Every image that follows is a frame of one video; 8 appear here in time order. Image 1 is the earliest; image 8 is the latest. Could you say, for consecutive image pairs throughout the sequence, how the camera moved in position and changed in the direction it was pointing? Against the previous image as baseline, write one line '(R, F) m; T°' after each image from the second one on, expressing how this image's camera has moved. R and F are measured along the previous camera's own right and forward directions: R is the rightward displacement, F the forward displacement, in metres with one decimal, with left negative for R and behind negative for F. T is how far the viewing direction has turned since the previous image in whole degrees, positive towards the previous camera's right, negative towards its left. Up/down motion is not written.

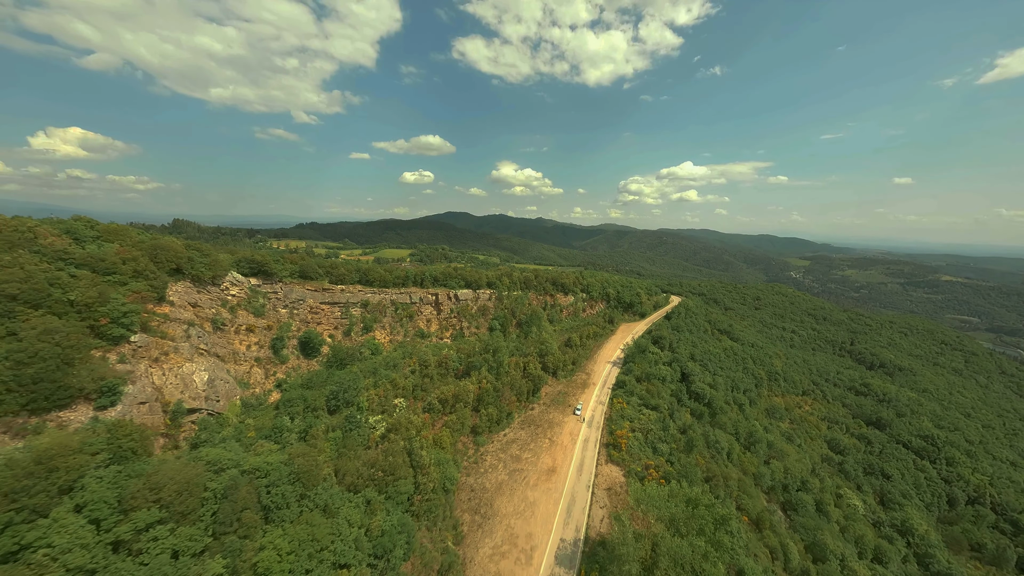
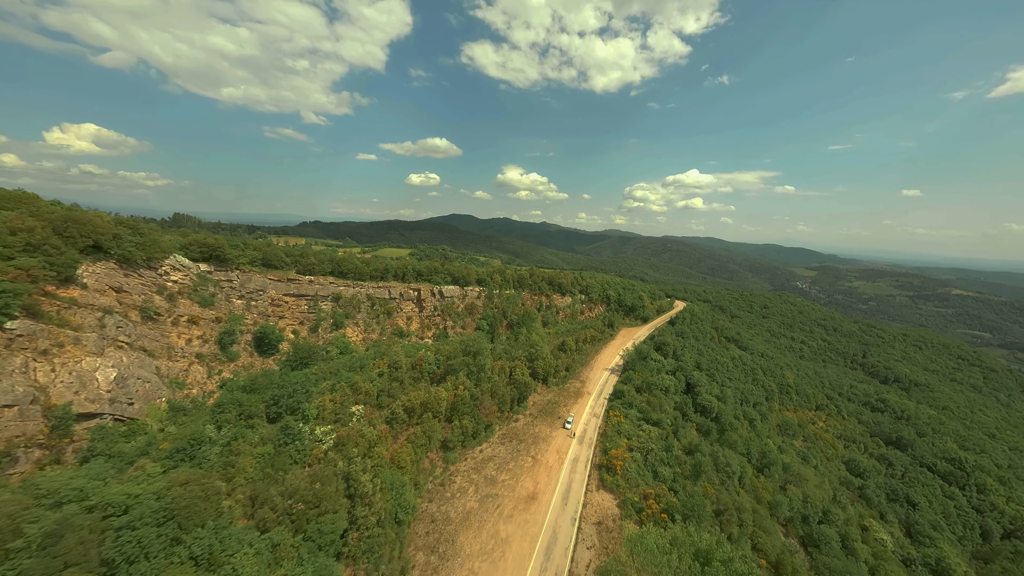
(+1.9, +4.4) m; -1°
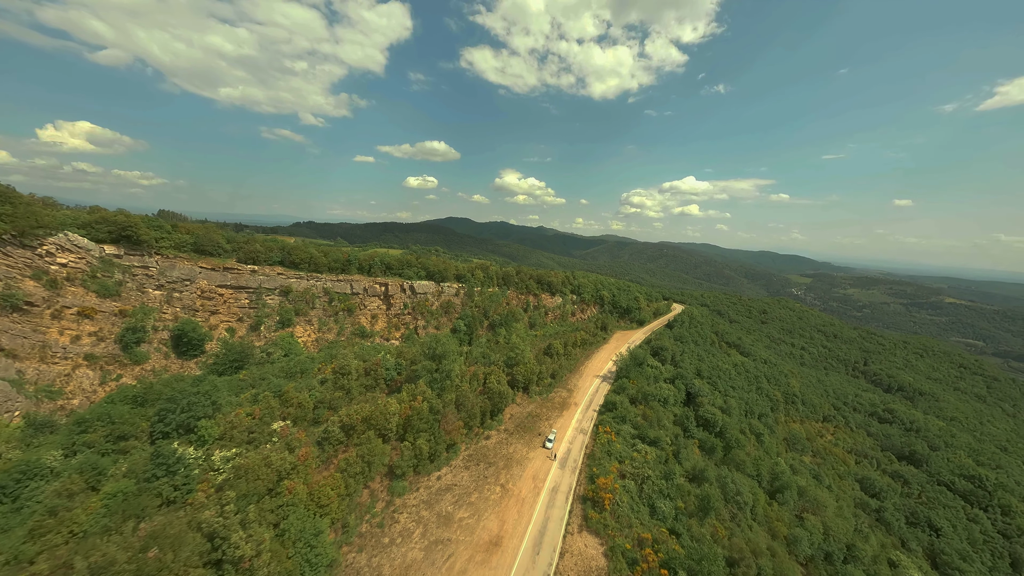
(+2.2, +5.2) m; +1°
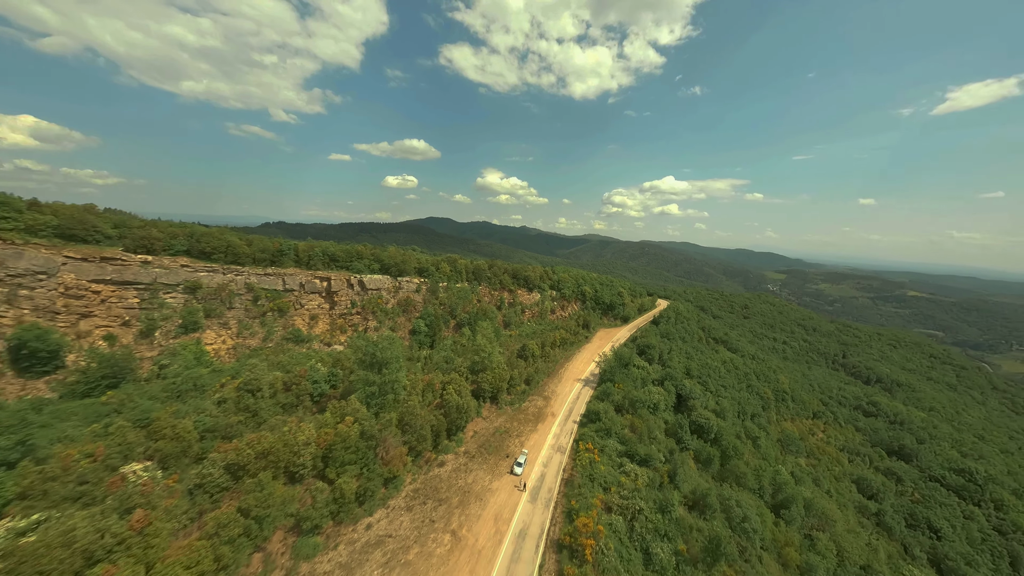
(+1.9, +5.4) m; +3°
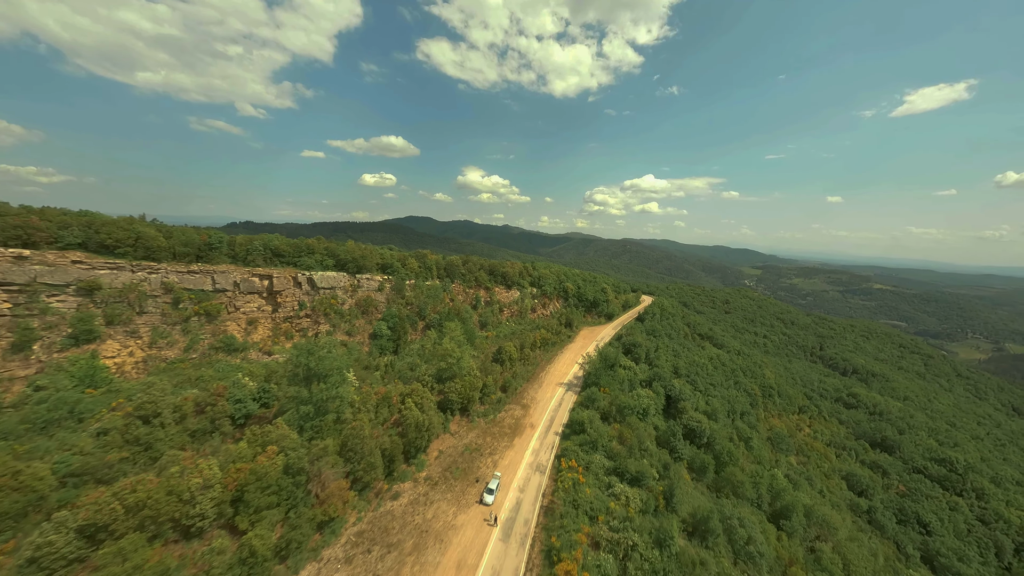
(+1.1, +3.6) m; +3°
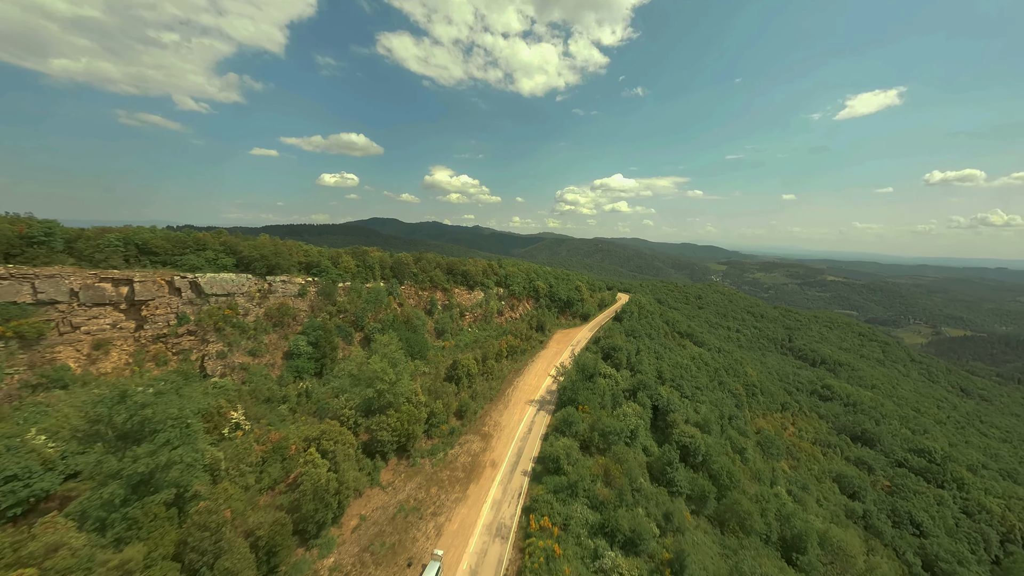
(+1.6, +6.0) m; +5°
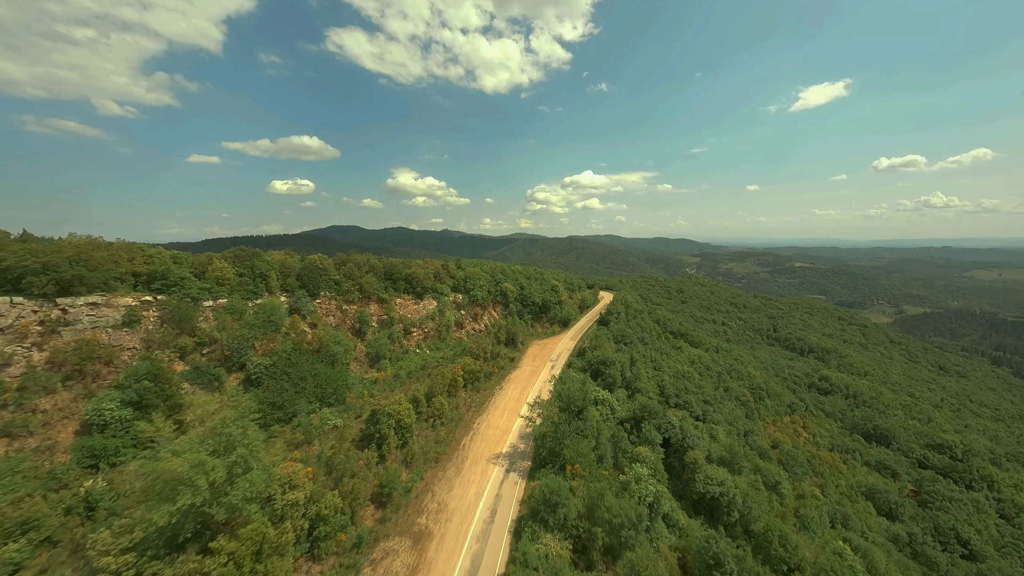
(+1.9, +8.8) m; +4°
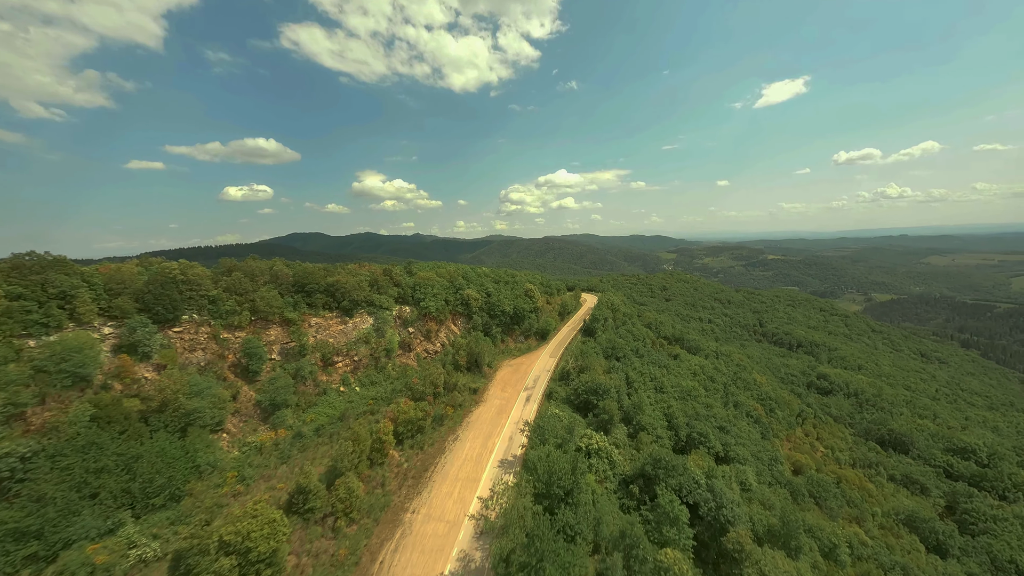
(+1.7, +7.7) m; +3°
